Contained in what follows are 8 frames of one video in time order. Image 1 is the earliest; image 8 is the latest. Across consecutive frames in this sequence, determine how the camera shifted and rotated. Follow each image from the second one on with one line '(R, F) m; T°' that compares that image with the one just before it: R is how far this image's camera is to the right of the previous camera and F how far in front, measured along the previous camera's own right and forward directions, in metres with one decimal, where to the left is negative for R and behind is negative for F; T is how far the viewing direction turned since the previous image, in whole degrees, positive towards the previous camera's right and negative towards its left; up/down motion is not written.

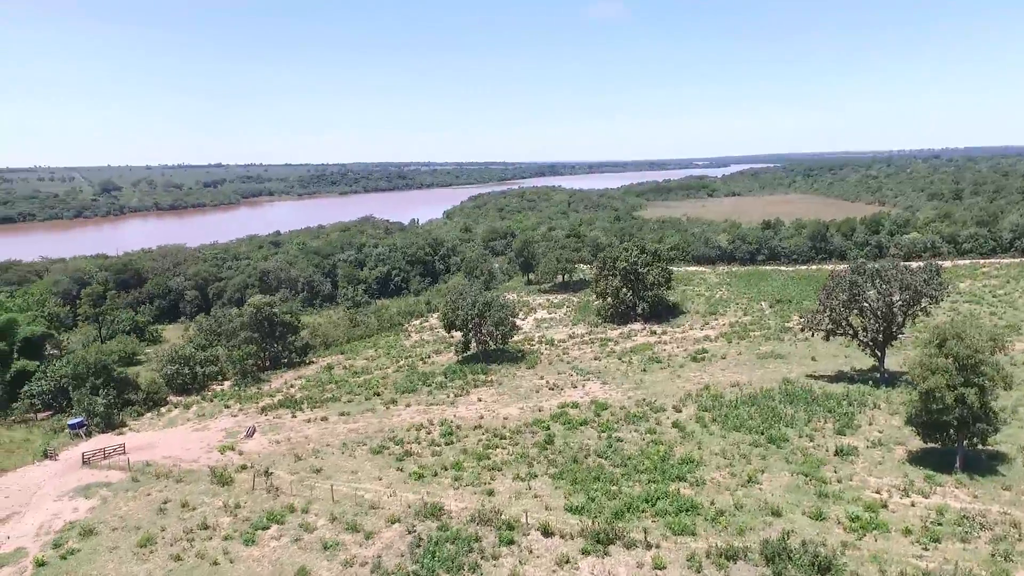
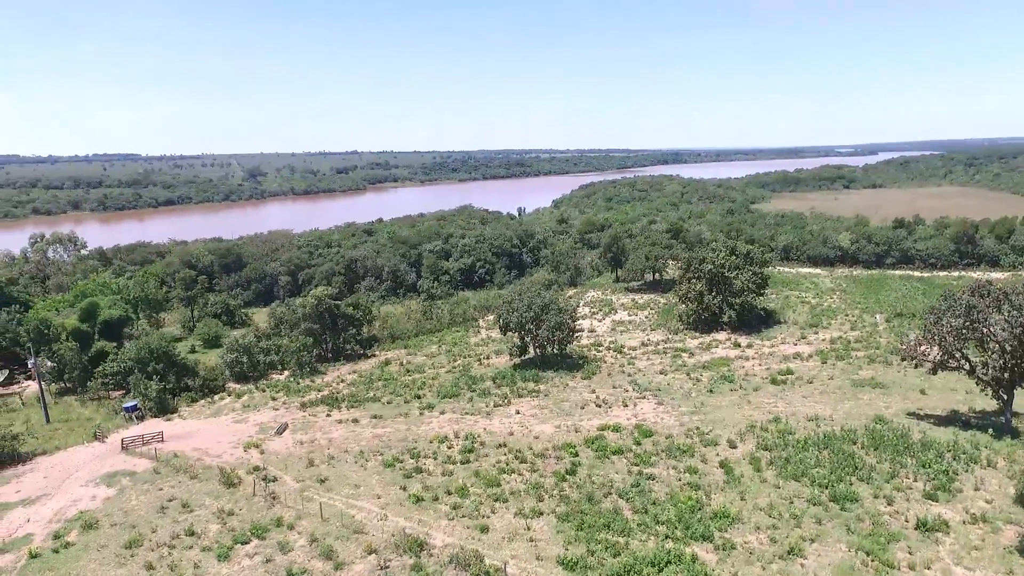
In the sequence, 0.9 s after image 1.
(+2.8, +2.3) m; -11°
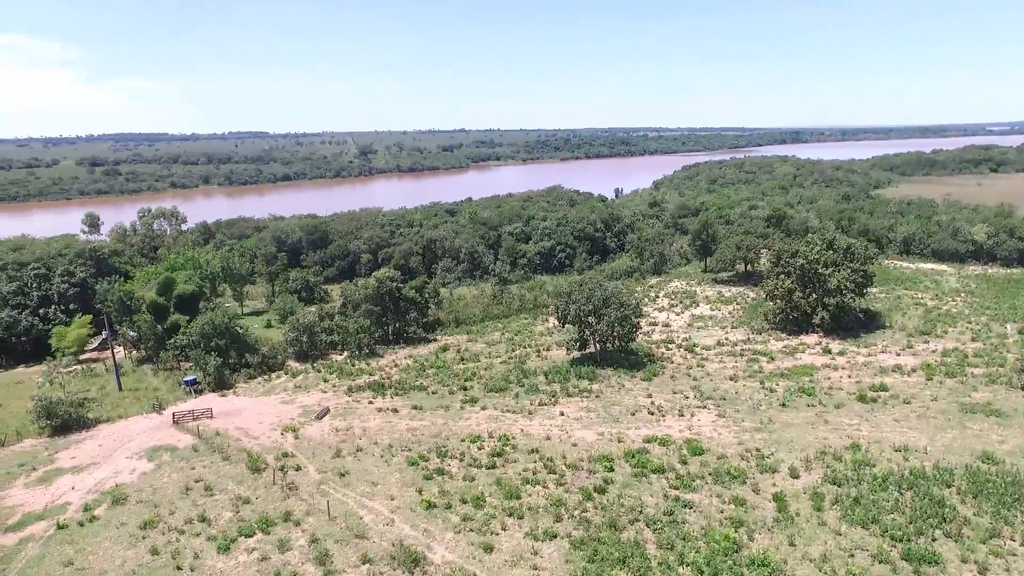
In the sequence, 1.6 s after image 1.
(+1.9, +1.7) m; -9°
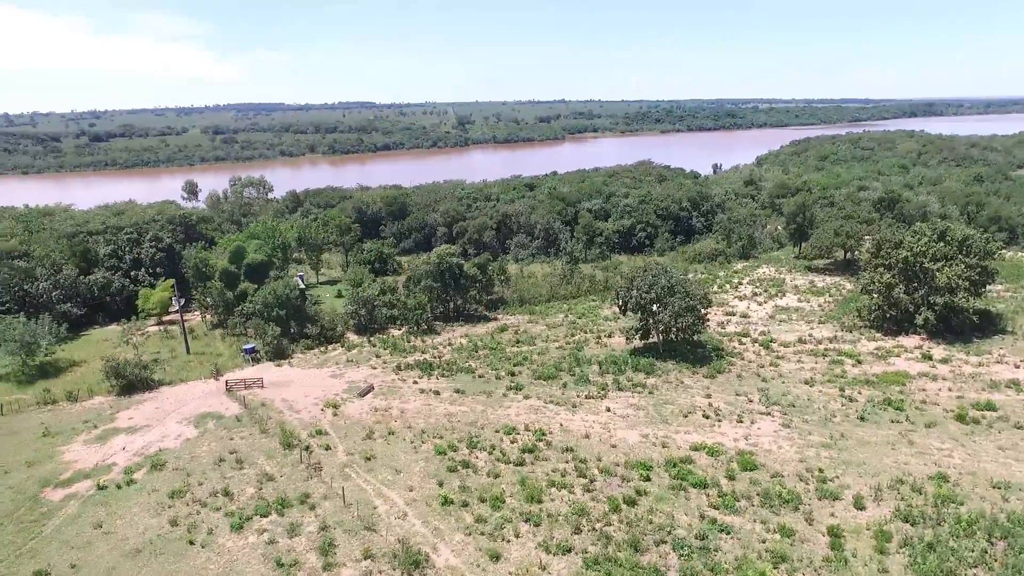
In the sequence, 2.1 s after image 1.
(+1.6, +1.4) m; -9°
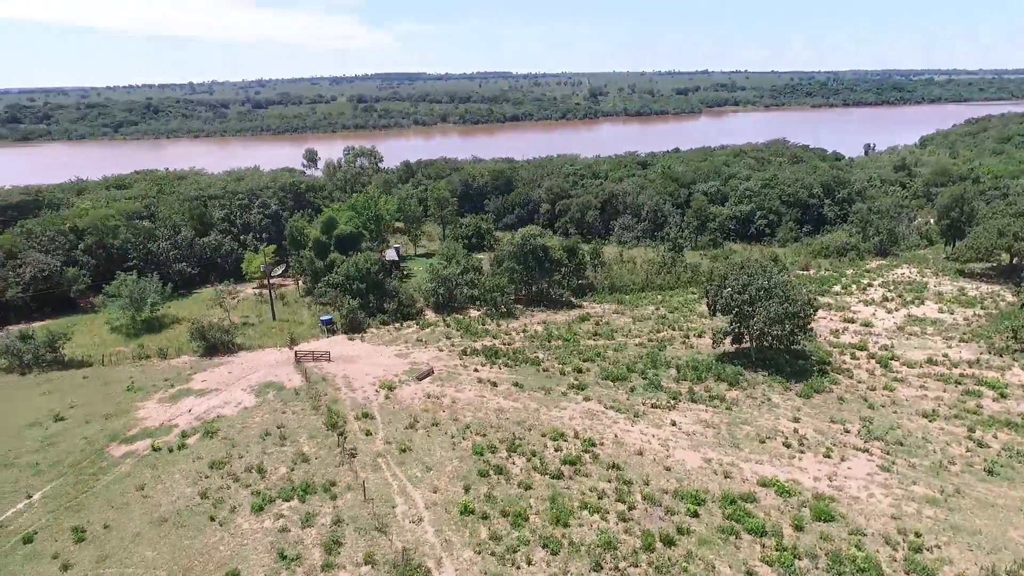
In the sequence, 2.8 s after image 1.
(+1.9, +1.7) m; -11°
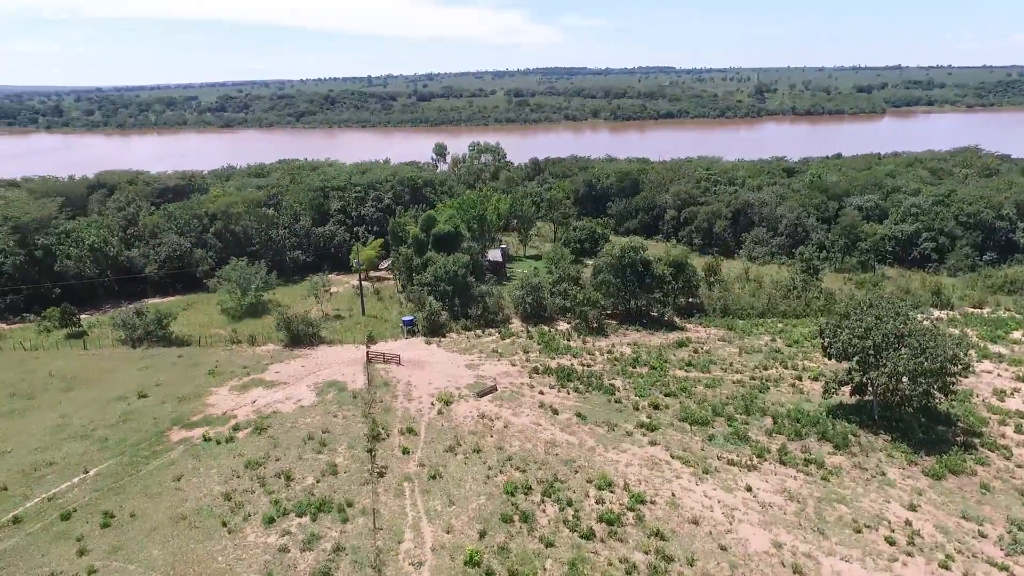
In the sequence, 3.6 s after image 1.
(+2.3, +2.0) m; -13°
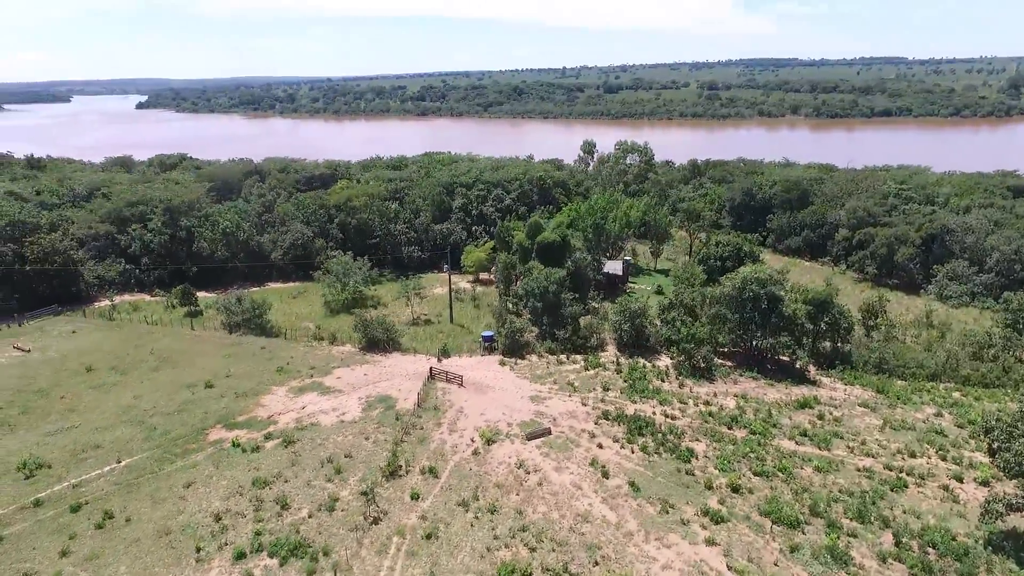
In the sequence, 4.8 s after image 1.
(+3.2, +3.1) m; -16°
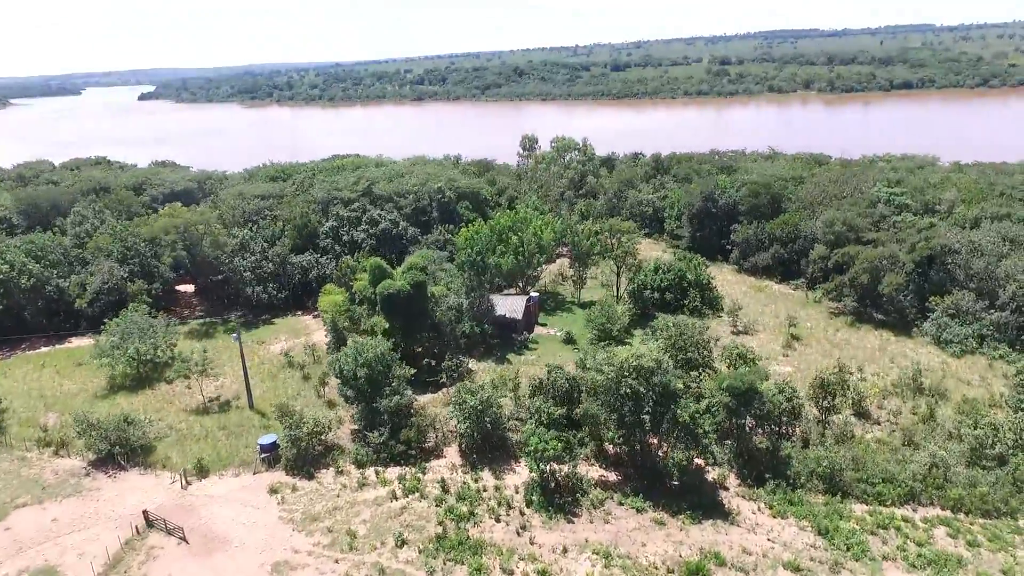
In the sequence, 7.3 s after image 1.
(+6.7, +7.7) m; -2°
